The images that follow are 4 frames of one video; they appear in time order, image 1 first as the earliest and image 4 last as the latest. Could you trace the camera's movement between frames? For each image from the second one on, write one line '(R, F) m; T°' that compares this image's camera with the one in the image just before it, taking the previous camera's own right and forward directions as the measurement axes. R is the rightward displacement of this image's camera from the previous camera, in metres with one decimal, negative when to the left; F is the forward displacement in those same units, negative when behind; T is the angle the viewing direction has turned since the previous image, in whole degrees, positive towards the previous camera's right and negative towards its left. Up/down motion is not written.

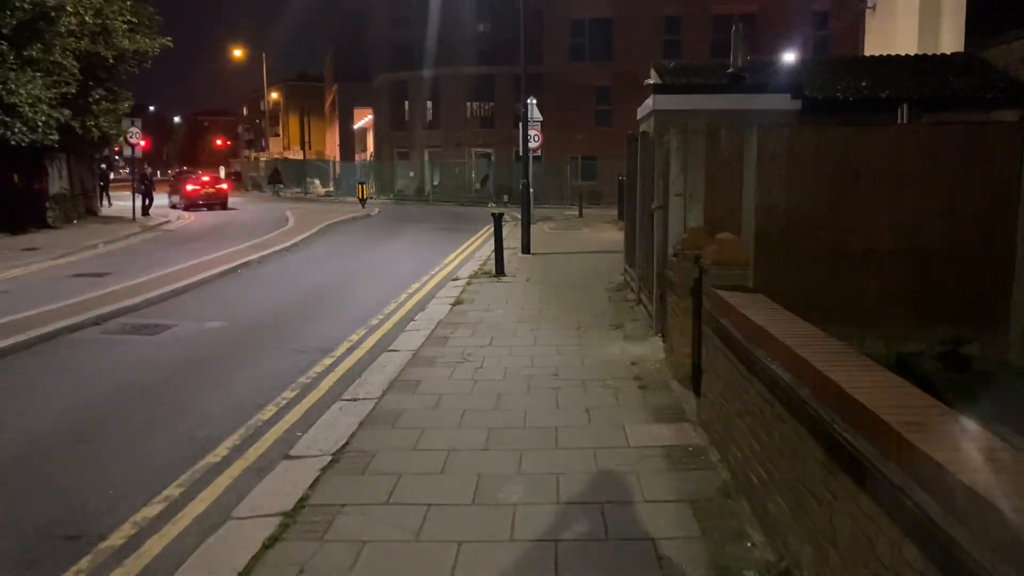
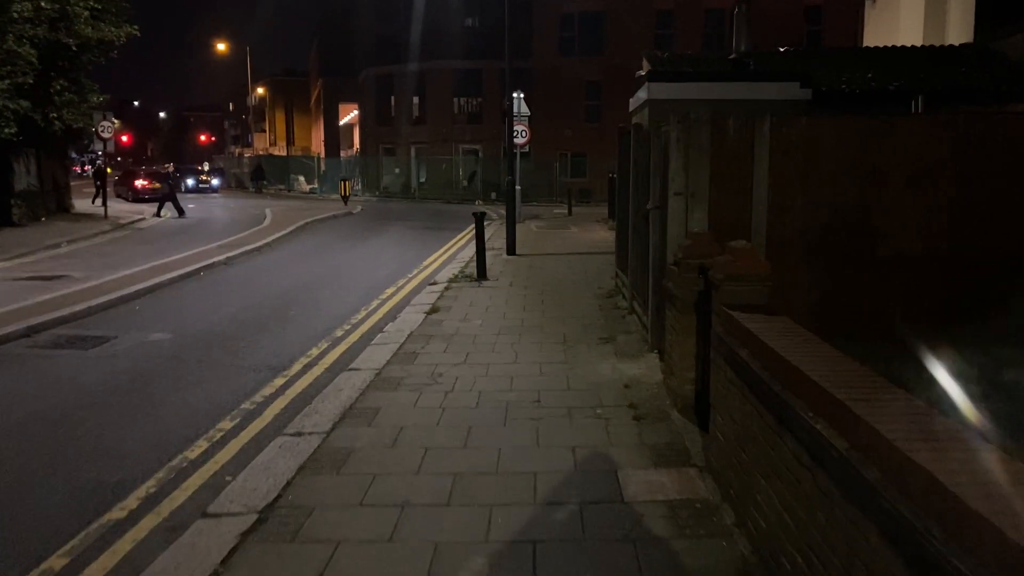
(+0.1, +1.2) m; +1°
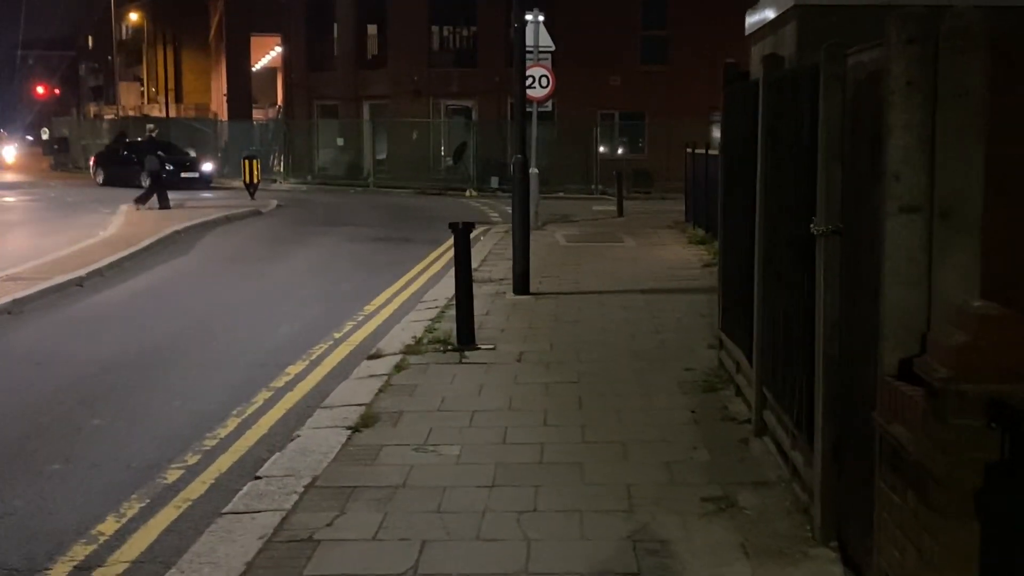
(+0.1, +4.5) m; -2°
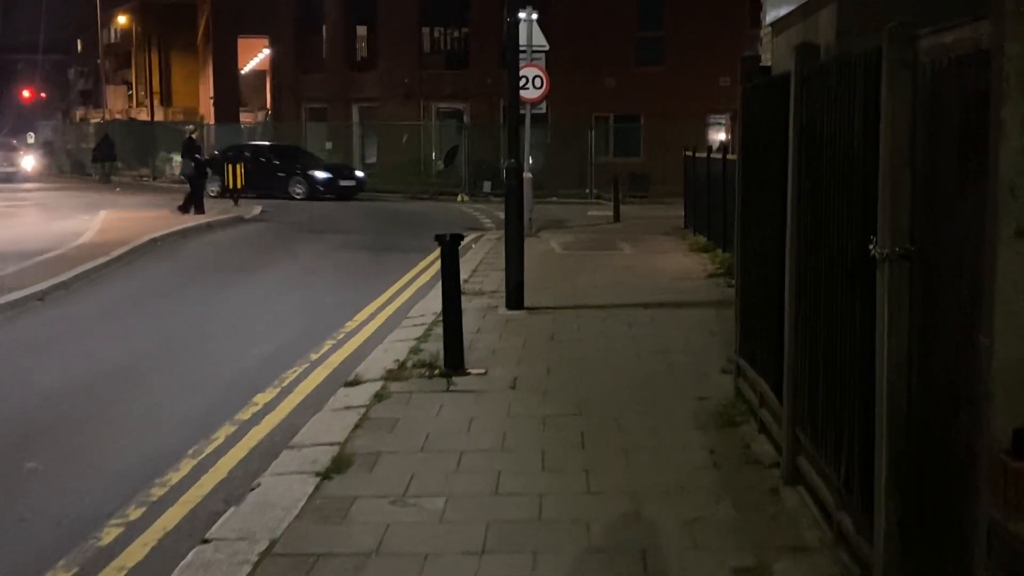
(0.0, +0.7) m; 0°
